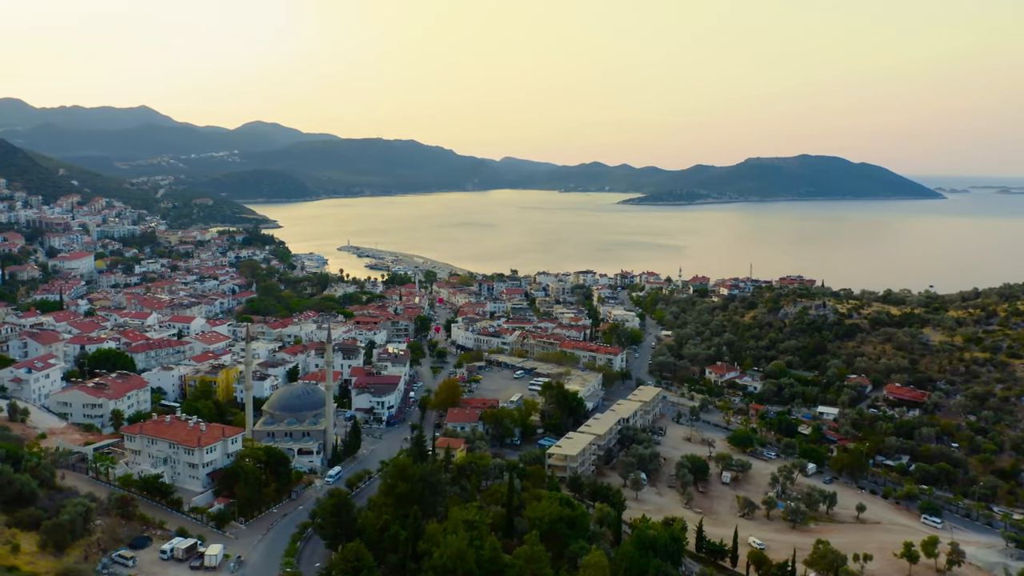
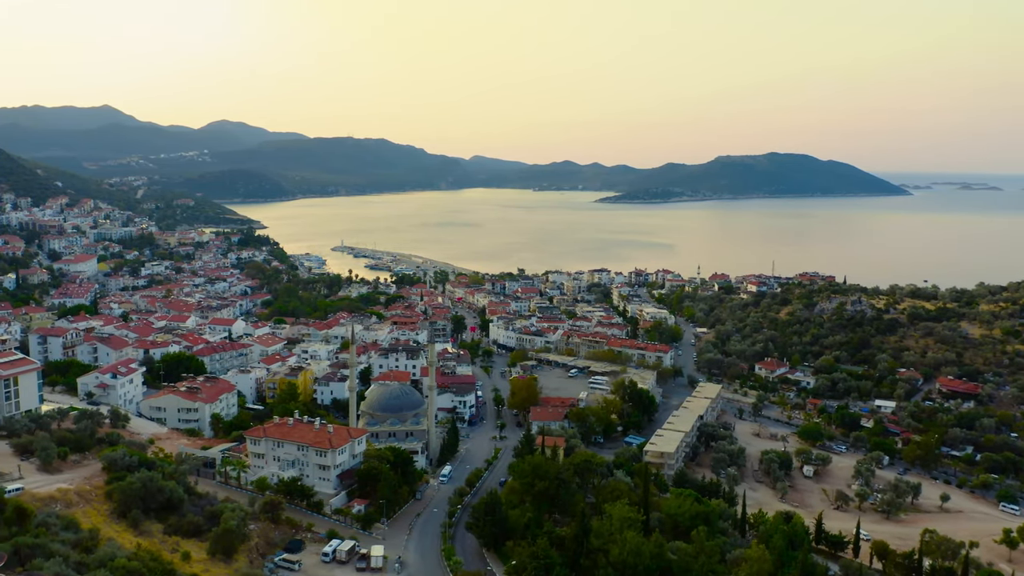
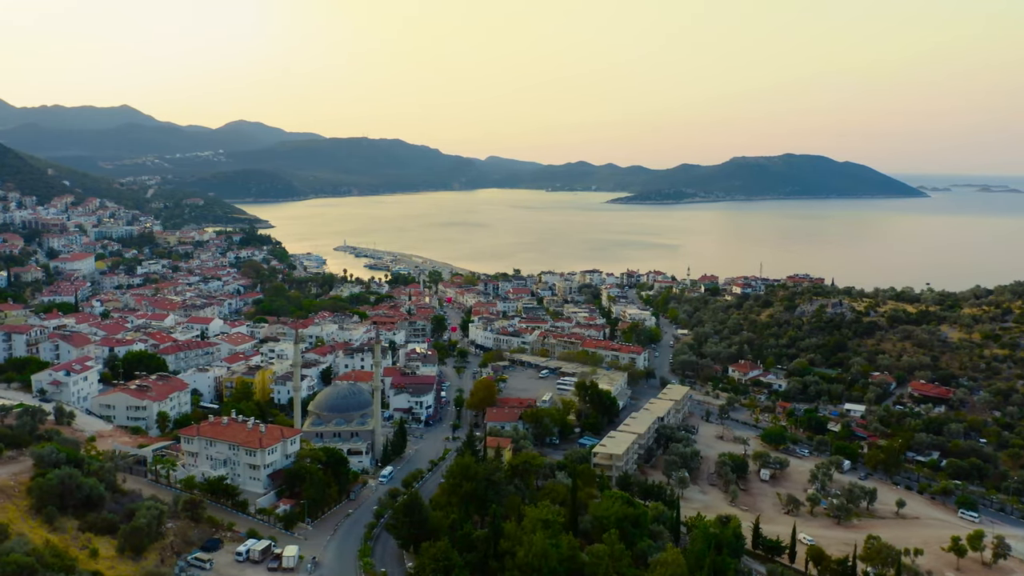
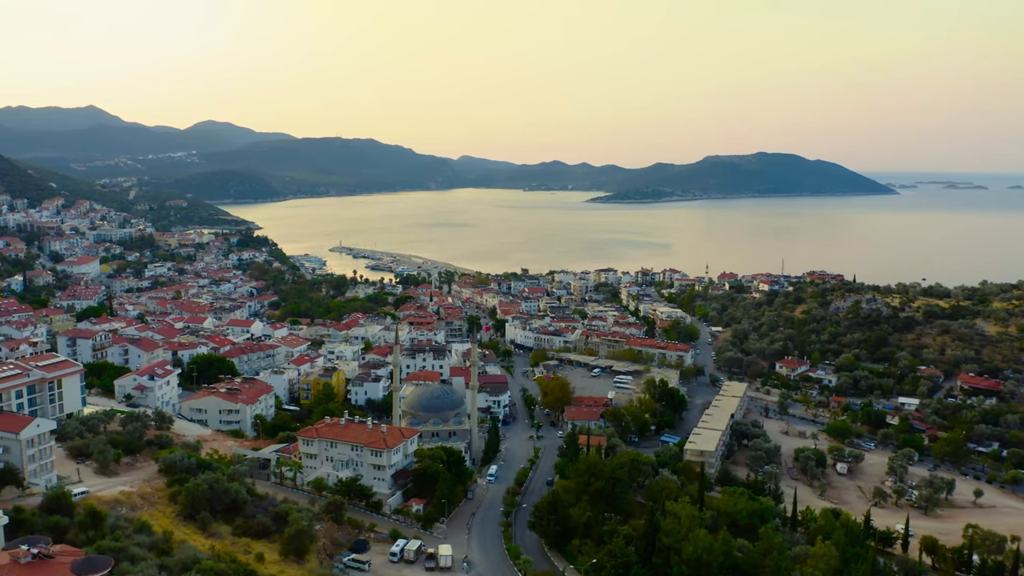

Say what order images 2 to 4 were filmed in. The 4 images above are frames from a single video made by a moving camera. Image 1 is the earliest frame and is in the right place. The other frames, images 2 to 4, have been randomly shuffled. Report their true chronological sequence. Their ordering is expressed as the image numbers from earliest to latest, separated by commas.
3, 2, 4
